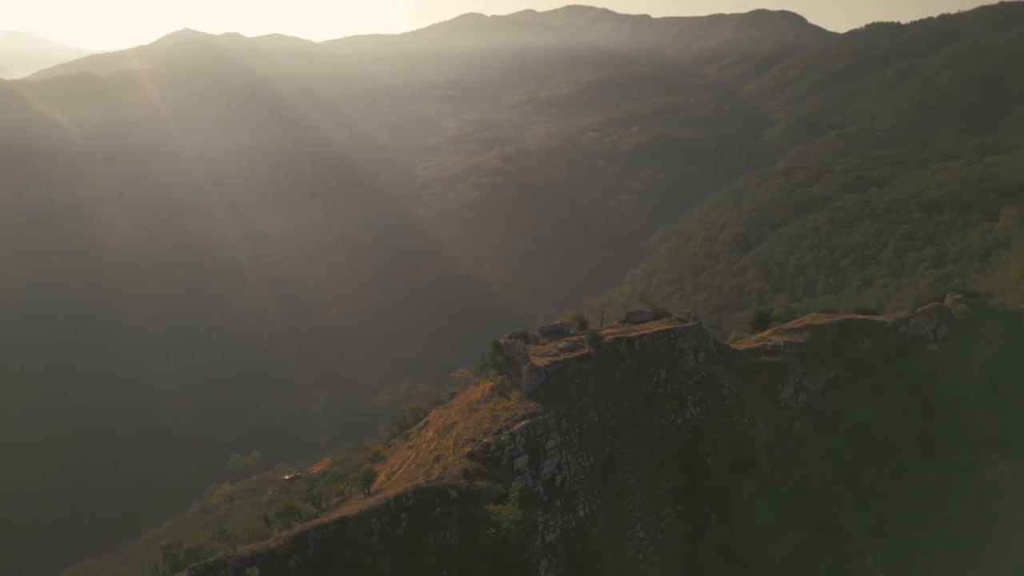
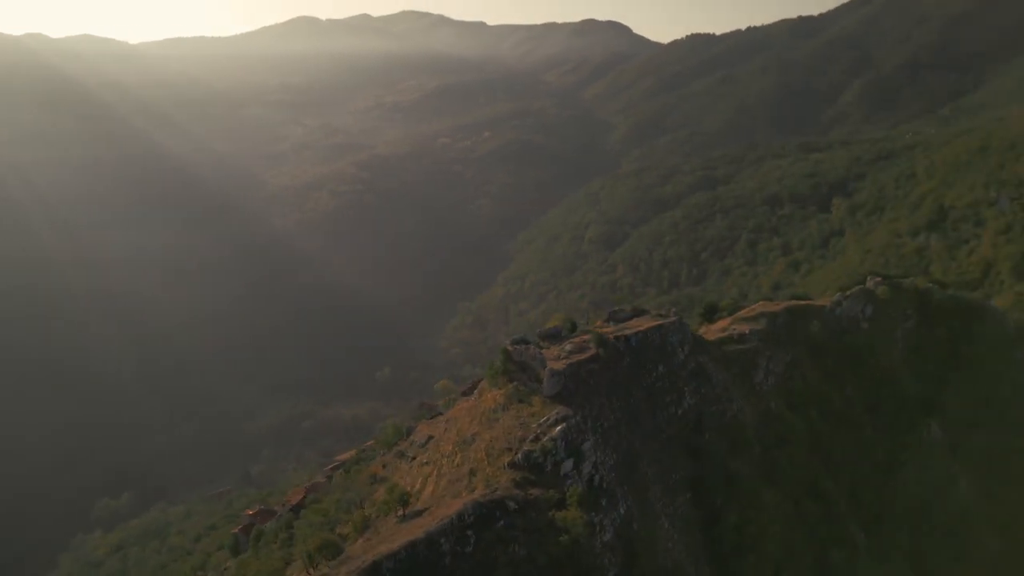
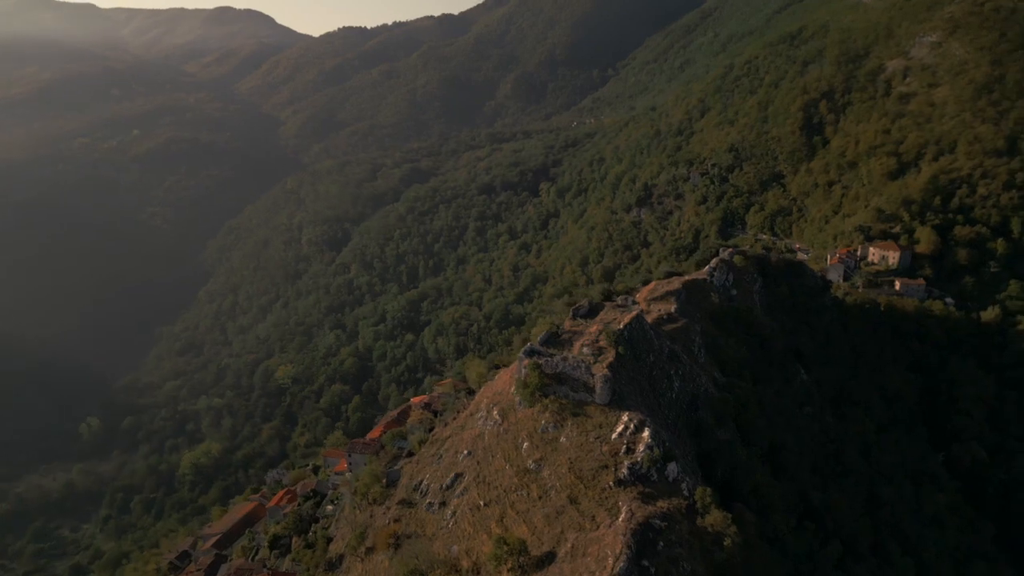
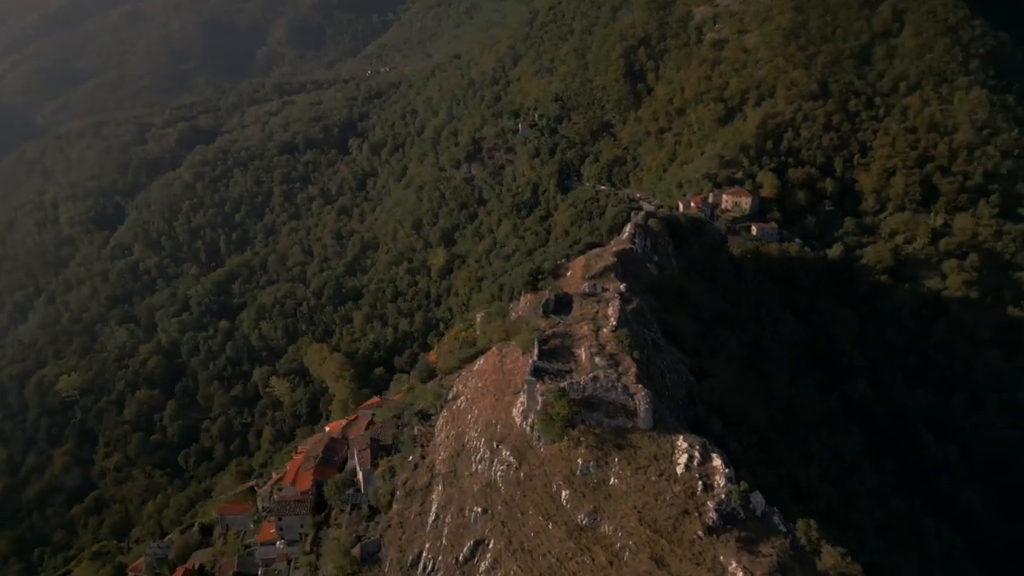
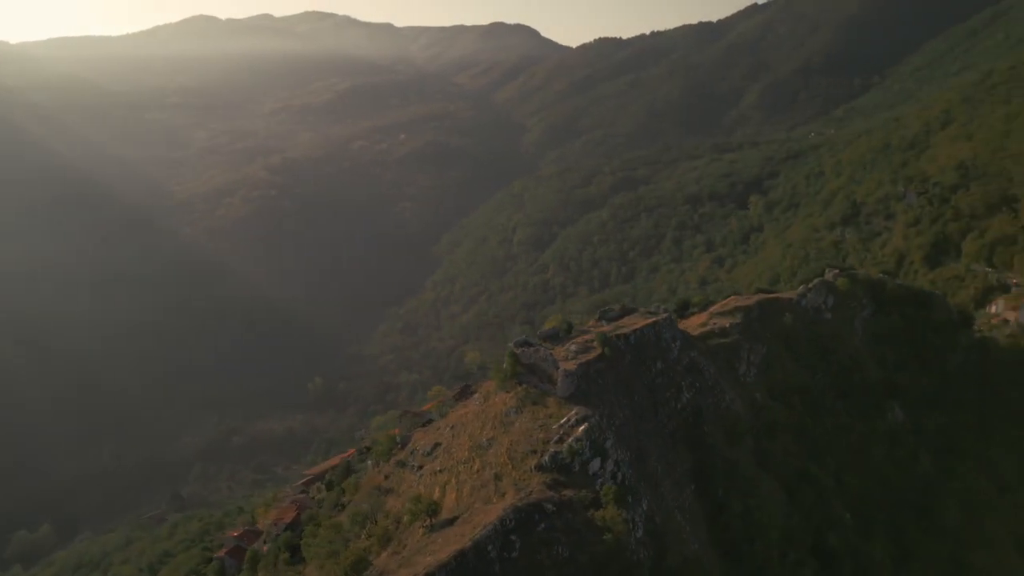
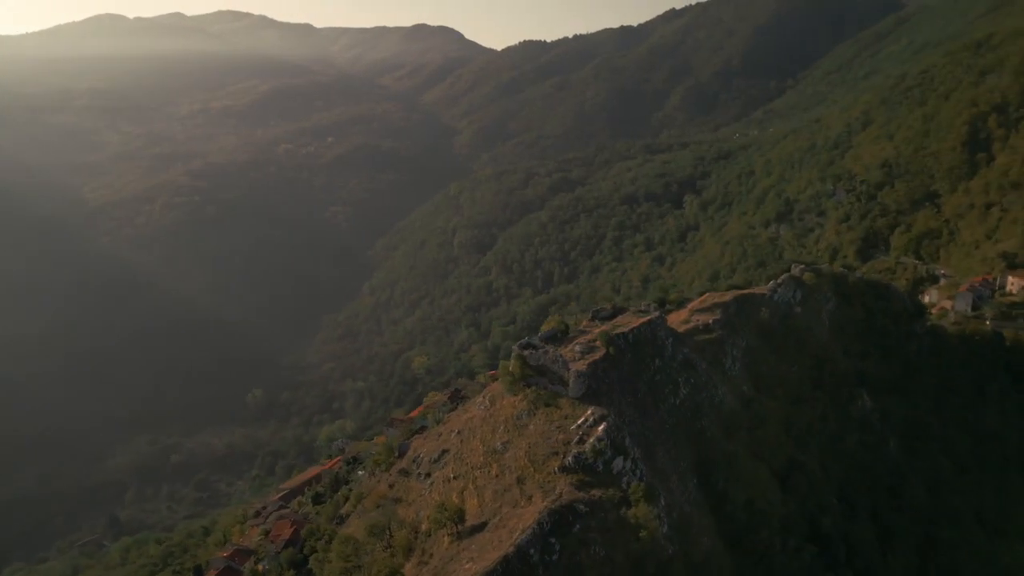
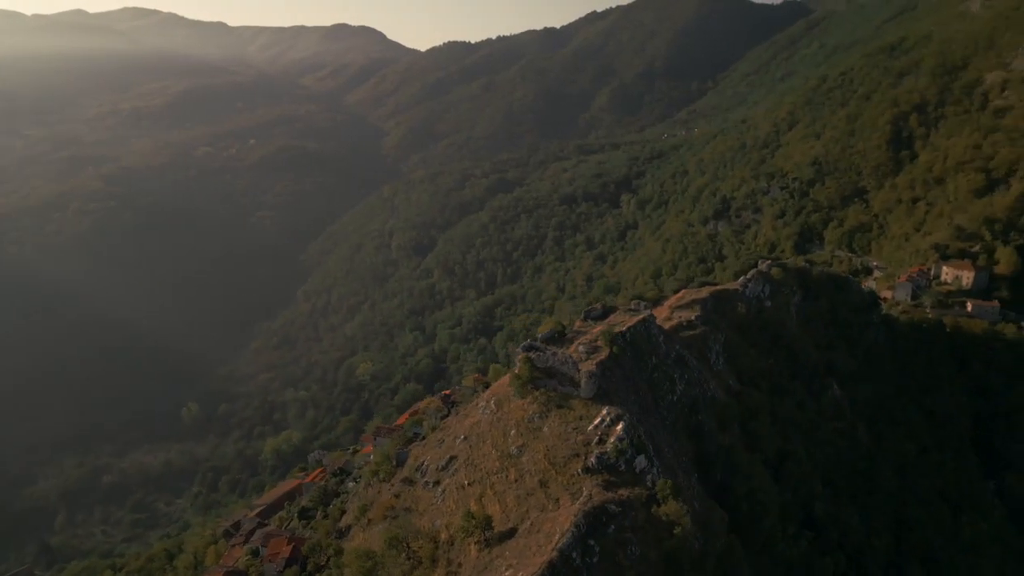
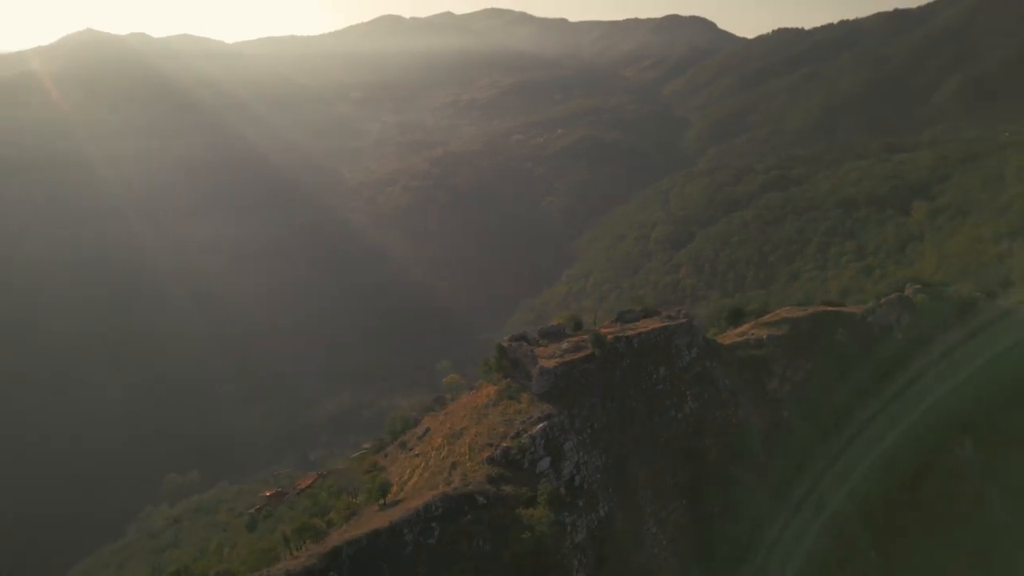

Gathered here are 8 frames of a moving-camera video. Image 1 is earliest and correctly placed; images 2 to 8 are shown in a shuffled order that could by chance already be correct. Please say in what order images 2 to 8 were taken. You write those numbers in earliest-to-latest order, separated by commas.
8, 2, 5, 6, 7, 3, 4
